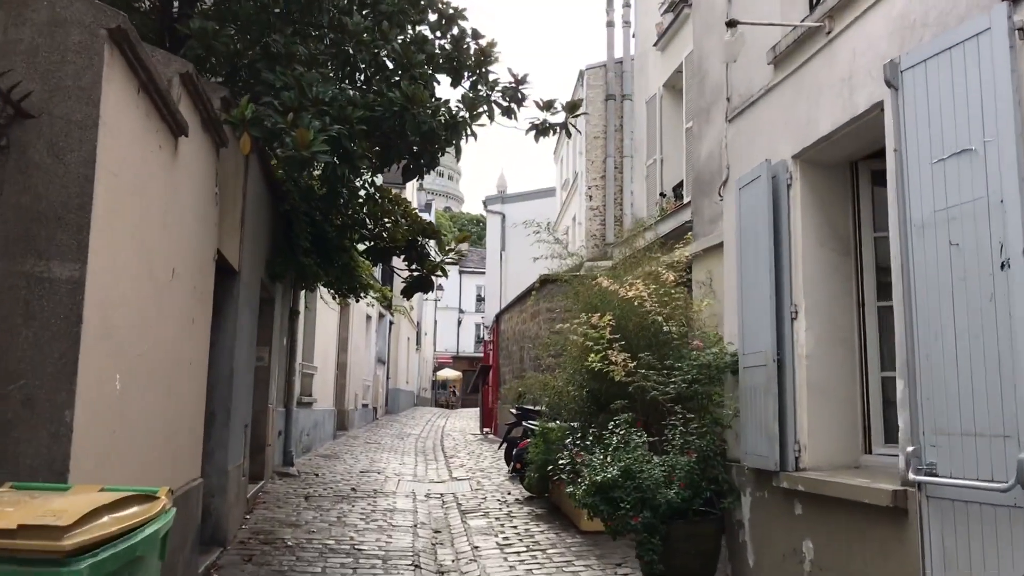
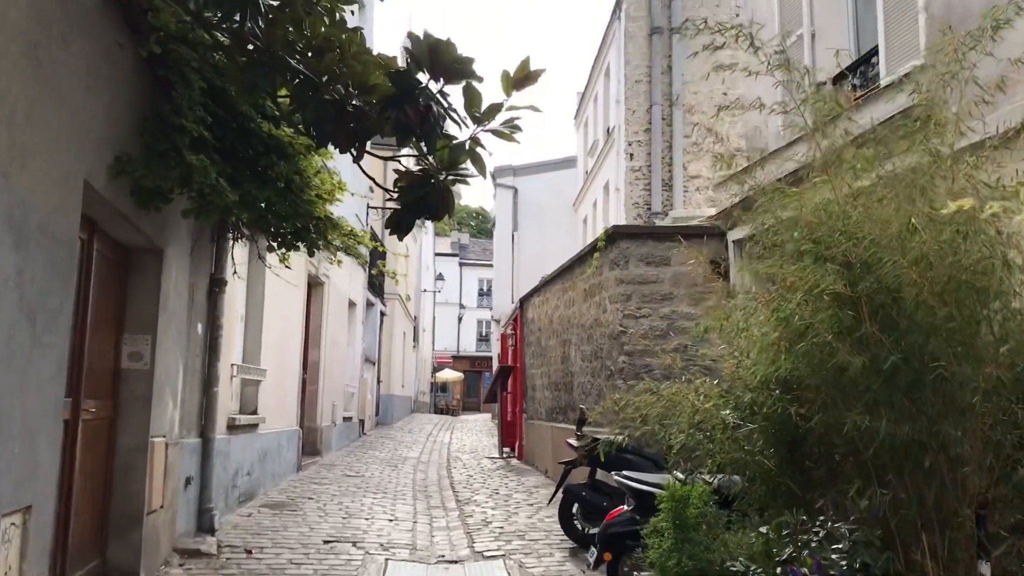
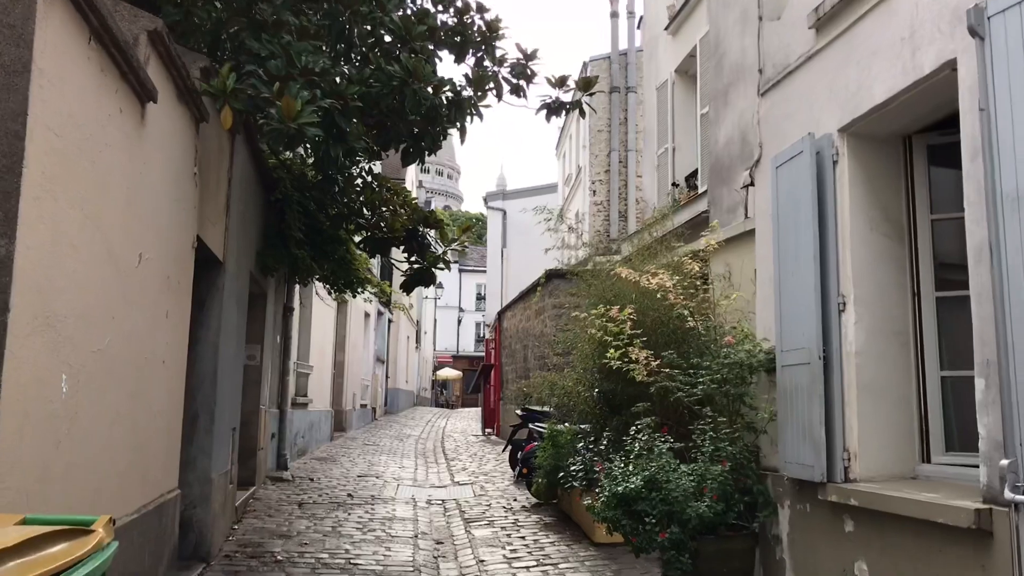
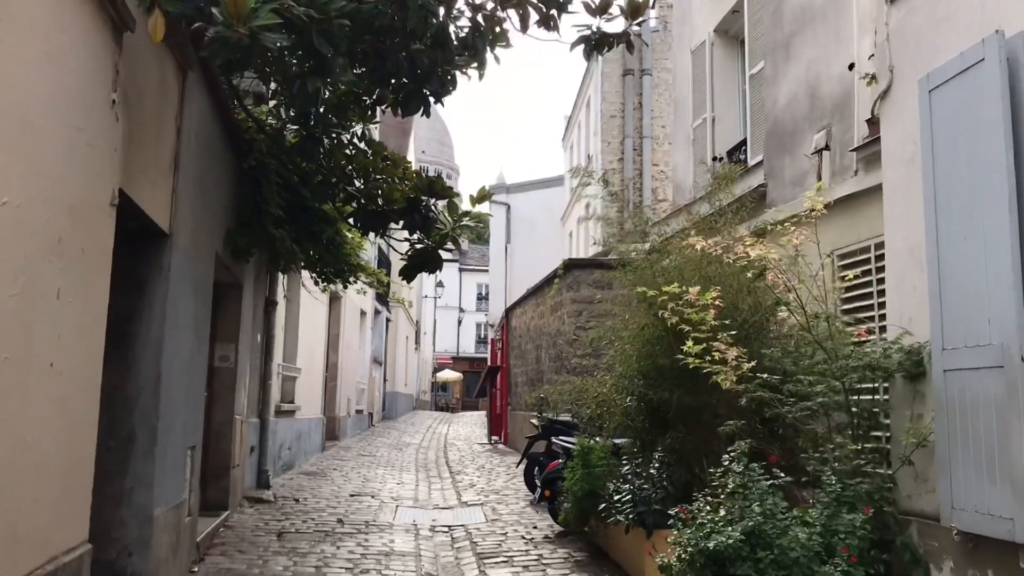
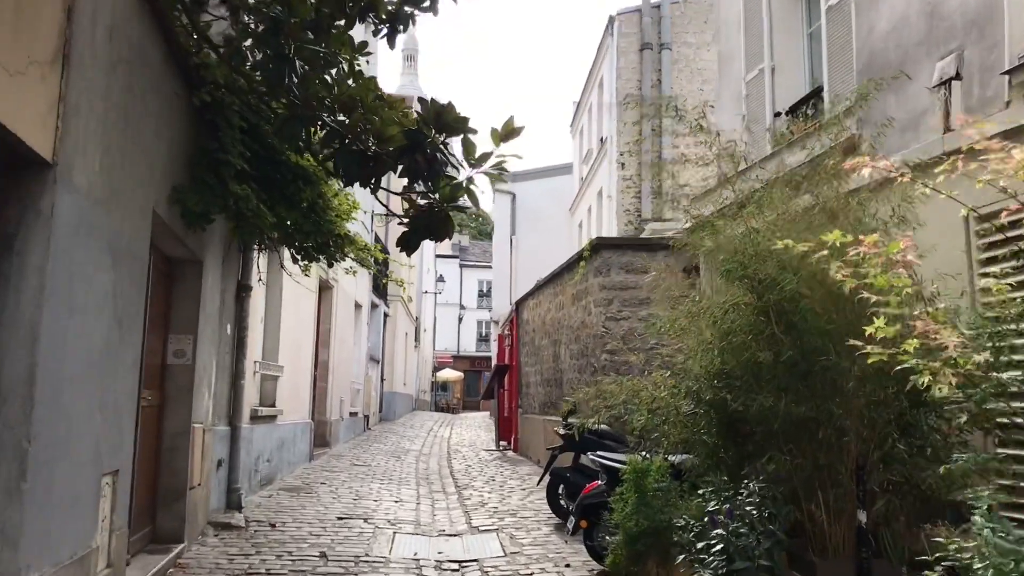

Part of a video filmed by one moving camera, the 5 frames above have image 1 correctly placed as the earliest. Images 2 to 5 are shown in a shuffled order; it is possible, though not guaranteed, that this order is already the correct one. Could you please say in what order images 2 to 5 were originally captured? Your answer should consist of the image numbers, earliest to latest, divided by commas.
3, 4, 5, 2
